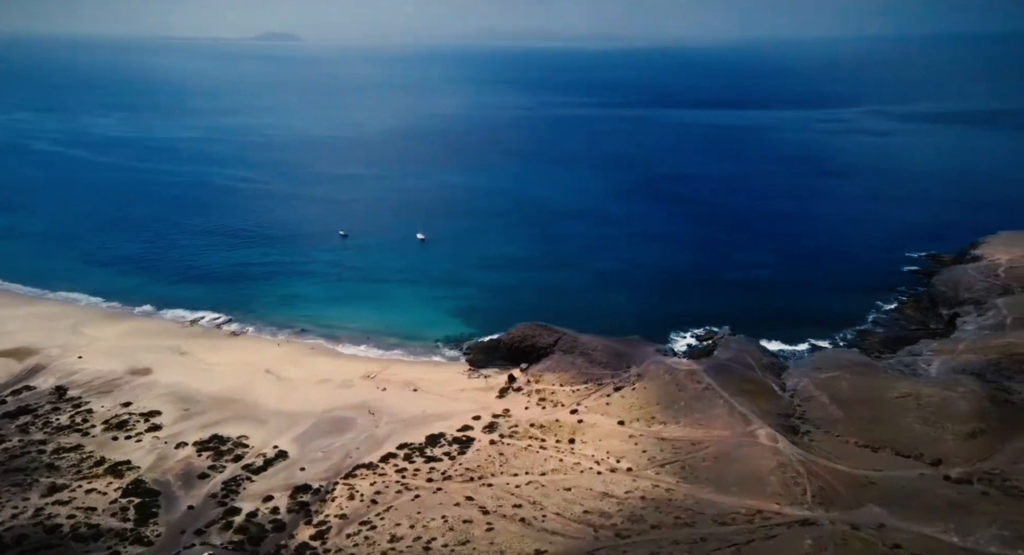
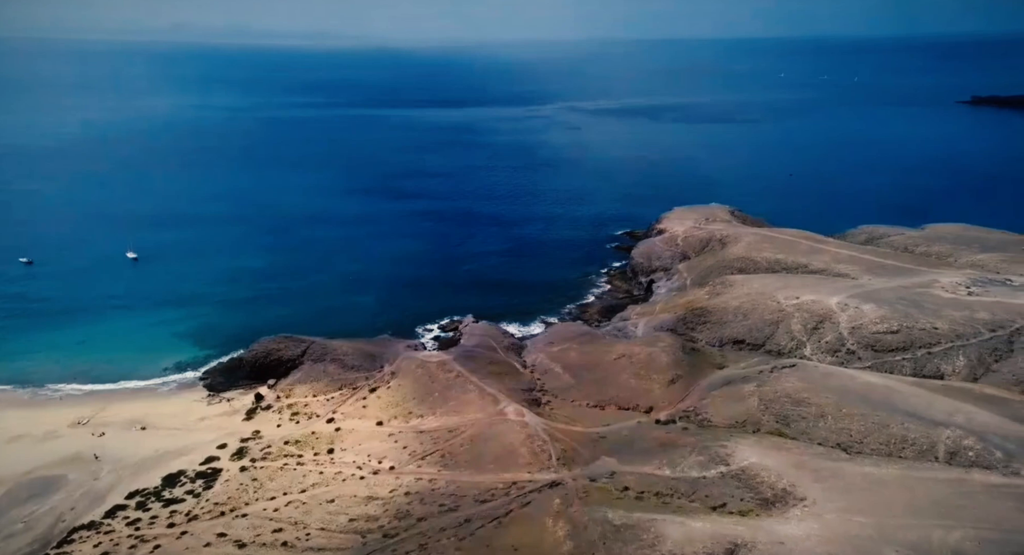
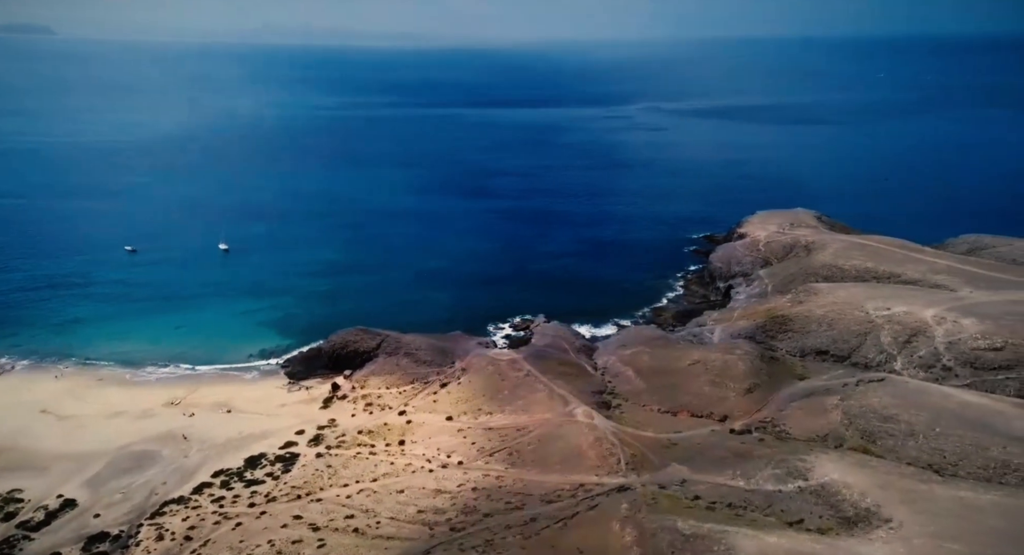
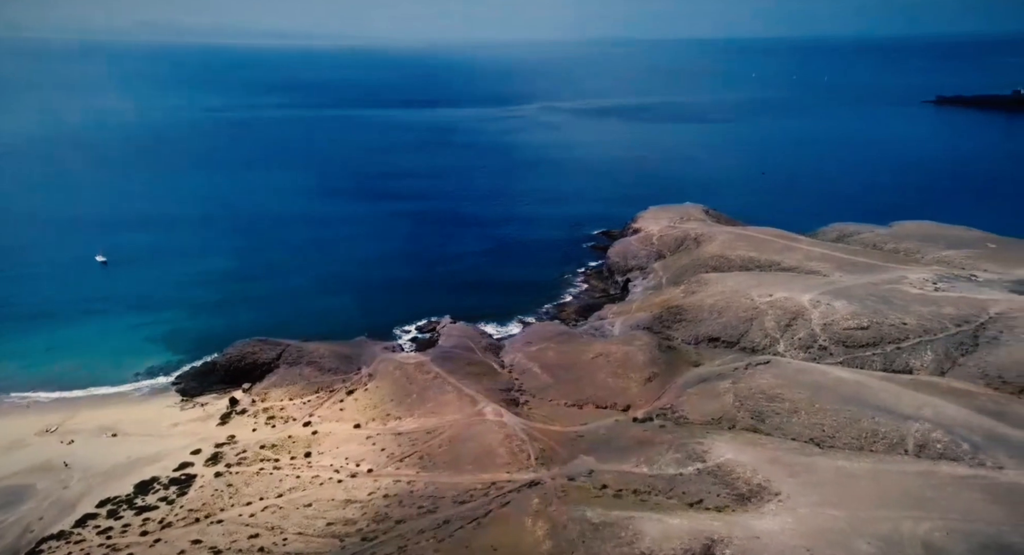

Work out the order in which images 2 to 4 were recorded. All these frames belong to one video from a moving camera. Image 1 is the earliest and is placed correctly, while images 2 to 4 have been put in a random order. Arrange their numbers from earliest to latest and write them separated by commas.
3, 2, 4
